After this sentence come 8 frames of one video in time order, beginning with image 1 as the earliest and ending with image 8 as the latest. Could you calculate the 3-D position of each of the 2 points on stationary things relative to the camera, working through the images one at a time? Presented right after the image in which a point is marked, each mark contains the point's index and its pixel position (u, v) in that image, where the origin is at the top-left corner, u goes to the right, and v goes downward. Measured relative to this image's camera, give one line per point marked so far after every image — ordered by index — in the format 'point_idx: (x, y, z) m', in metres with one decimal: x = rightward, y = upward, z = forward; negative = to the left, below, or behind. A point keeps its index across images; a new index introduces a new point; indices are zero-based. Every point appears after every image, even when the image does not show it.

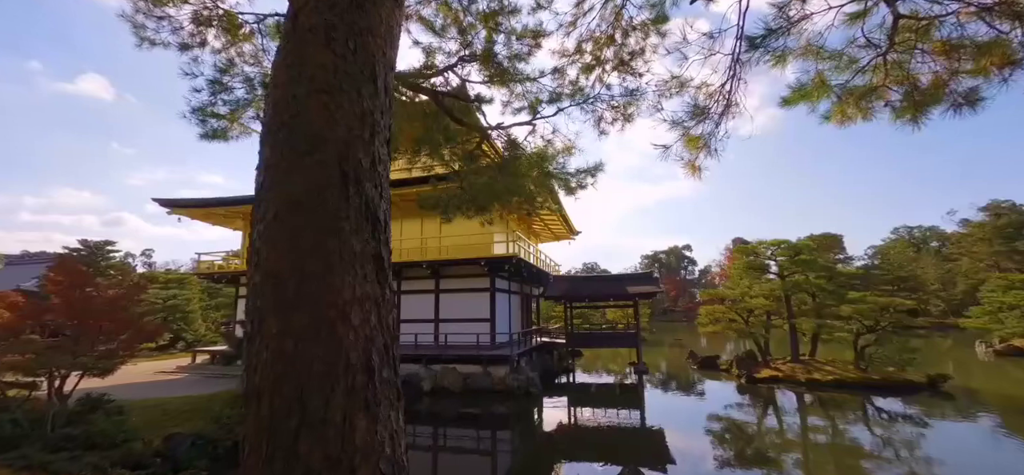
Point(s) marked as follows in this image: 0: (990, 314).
0: (+16.0, -2.5, +14.8) m
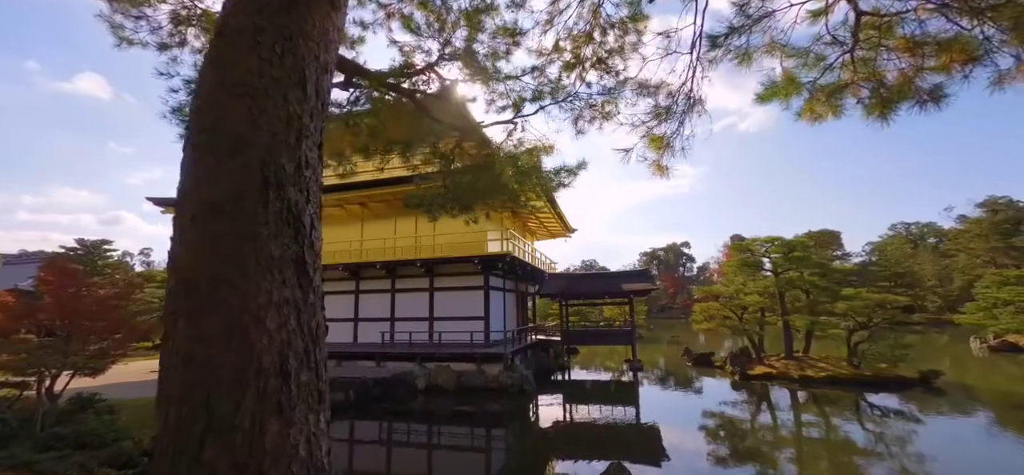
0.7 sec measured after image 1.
0: (+15.8, -2.4, +14.8) m
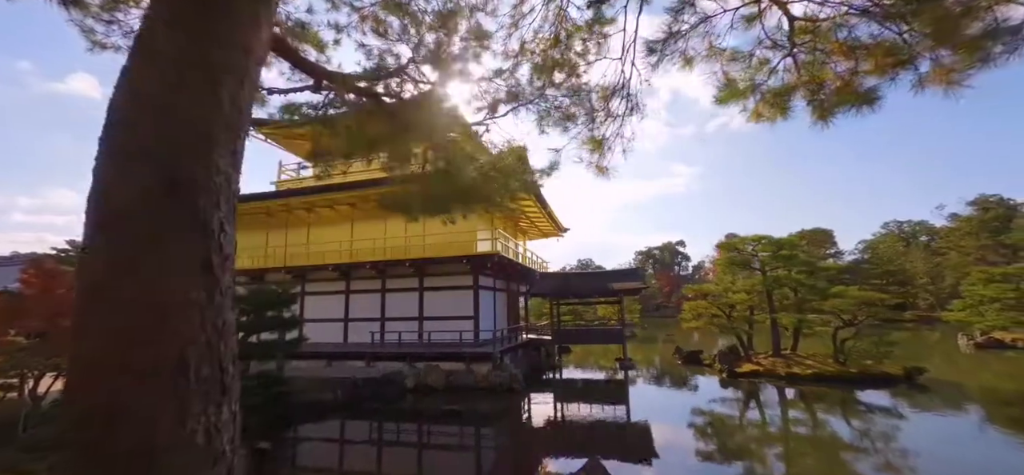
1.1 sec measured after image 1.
0: (+15.6, -2.3, +15.0) m
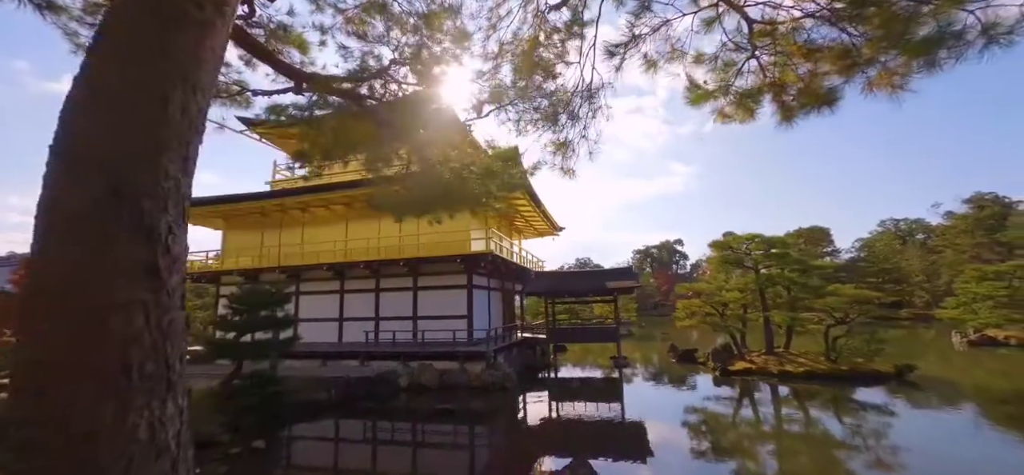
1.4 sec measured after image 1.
0: (+15.4, -2.3, +15.0) m
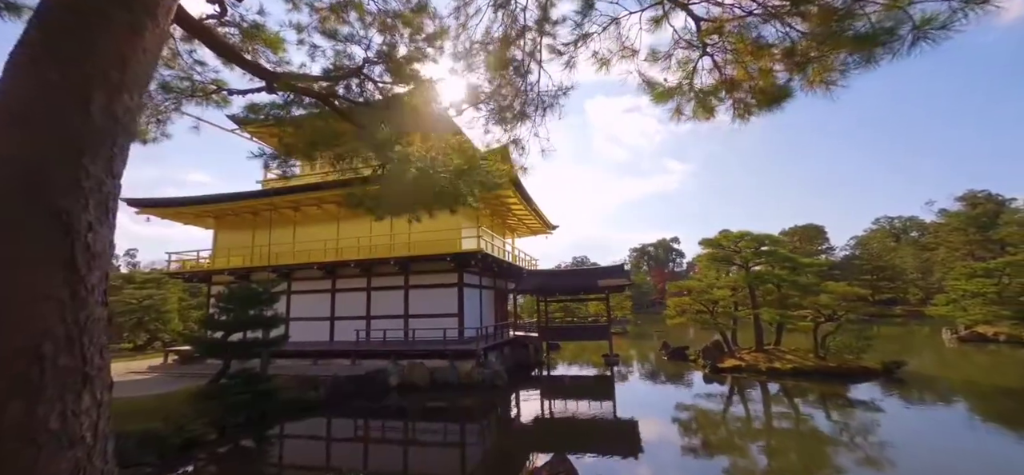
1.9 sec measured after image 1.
0: (+15.2, -2.2, +15.1) m
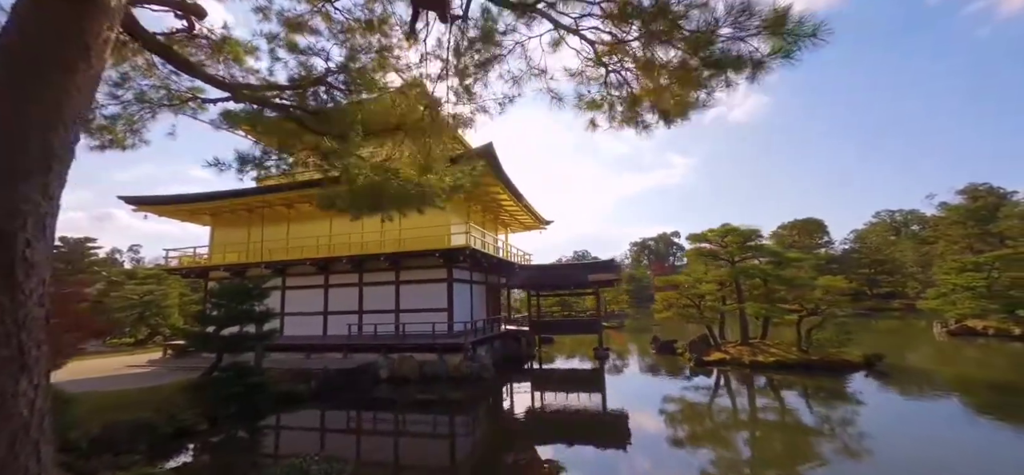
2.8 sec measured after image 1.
0: (+14.9, -2.0, +15.2) m
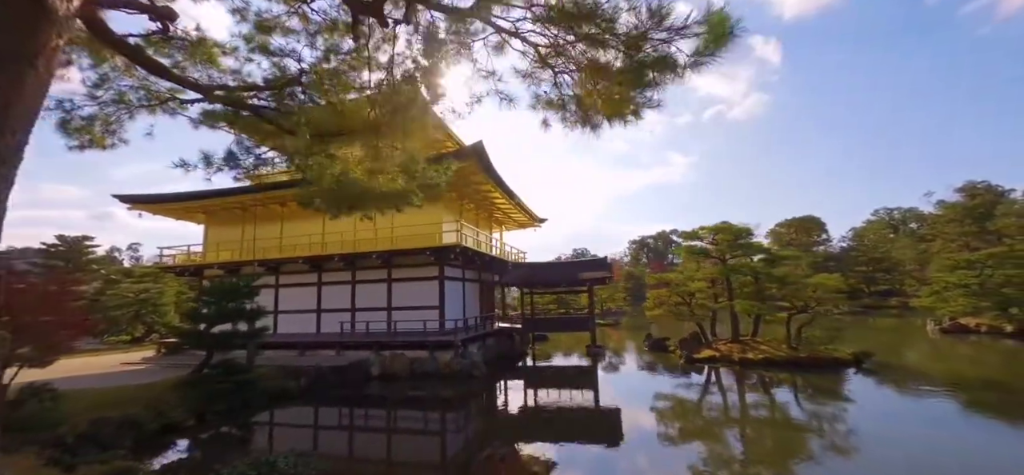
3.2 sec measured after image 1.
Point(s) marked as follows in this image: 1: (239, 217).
0: (+14.7, -1.9, +15.3) m
1: (-7.6, +0.6, +12.3) m
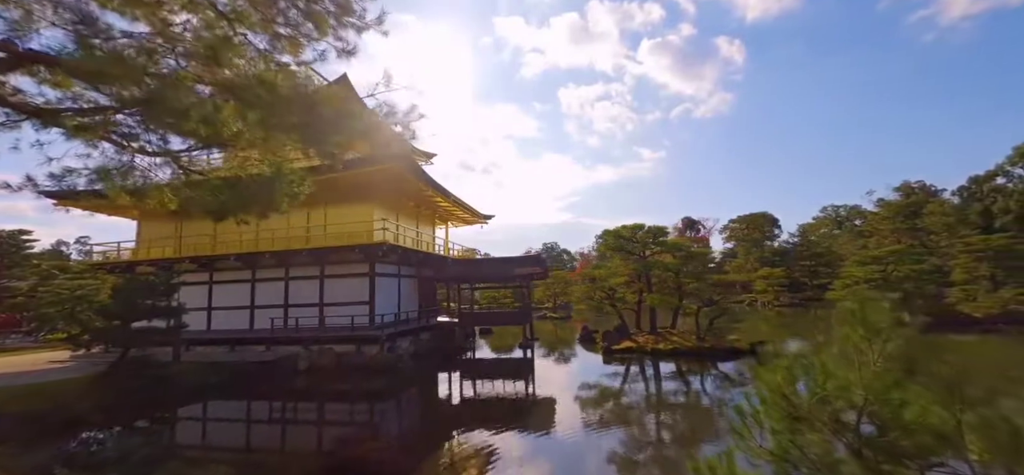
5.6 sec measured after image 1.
0: (+12.7, -1.8, +16.5) m
1: (-9.4, +0.7, +12.3) m
